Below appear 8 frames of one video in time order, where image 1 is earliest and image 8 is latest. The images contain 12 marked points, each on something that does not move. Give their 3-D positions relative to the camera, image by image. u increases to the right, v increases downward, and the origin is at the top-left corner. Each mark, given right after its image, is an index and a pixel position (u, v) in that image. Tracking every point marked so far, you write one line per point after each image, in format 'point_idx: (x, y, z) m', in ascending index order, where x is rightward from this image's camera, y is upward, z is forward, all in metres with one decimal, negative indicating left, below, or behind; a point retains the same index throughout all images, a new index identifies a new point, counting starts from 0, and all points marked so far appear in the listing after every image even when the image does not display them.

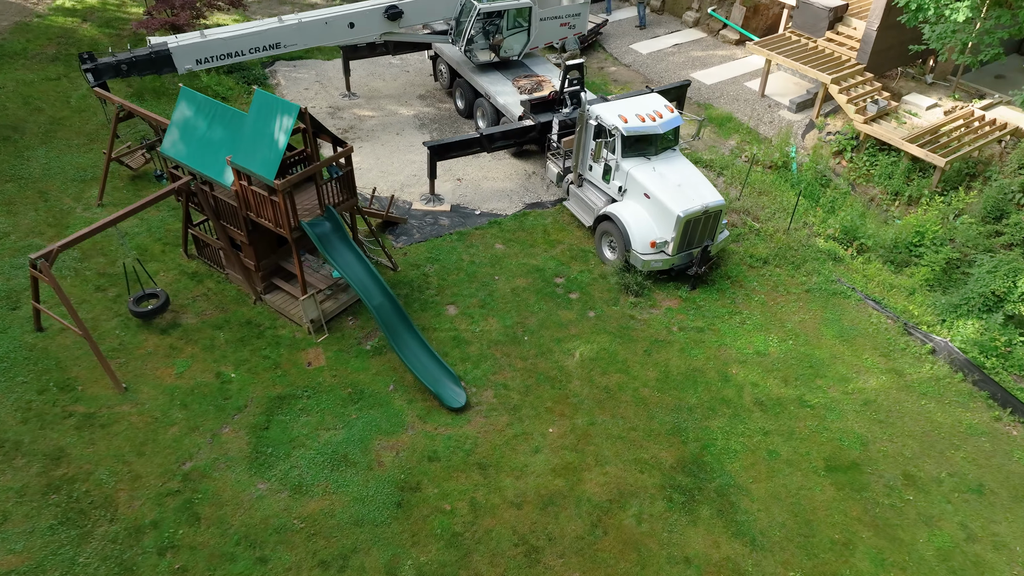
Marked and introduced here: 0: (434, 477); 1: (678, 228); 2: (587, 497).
0: (-1.0, -2.3, +8.8) m
1: (+2.6, +0.9, +11.3) m
2: (+0.9, -2.6, +8.8) m
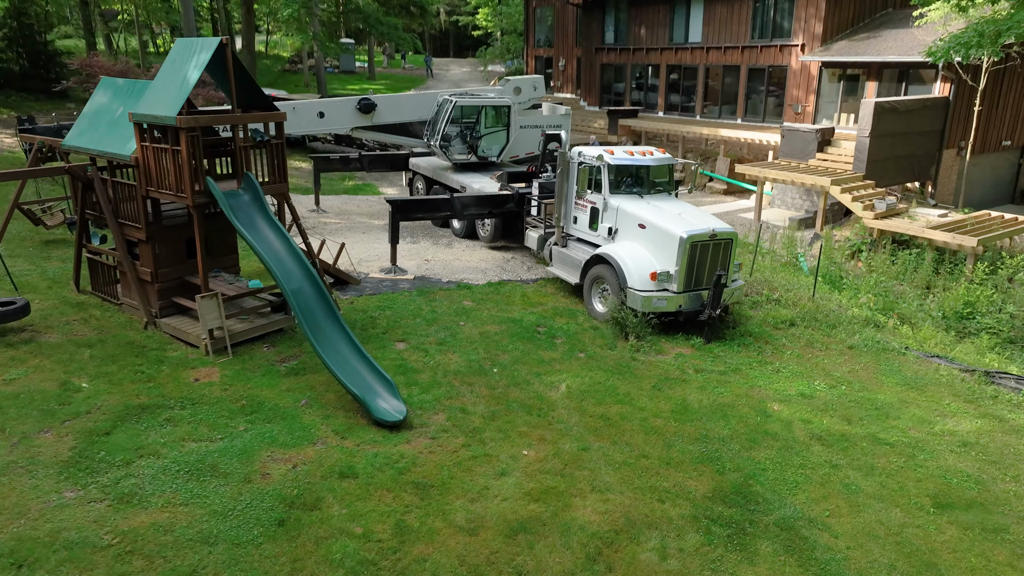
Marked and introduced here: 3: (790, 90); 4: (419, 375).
0: (-1.4, -1.7, +5.8) m
1: (+2.2, +0.4, +9.3) m
2: (+0.5, -1.9, +5.7) m
3: (+7.6, +5.5, +19.7) m
4: (-1.0, -1.0, +7.9) m
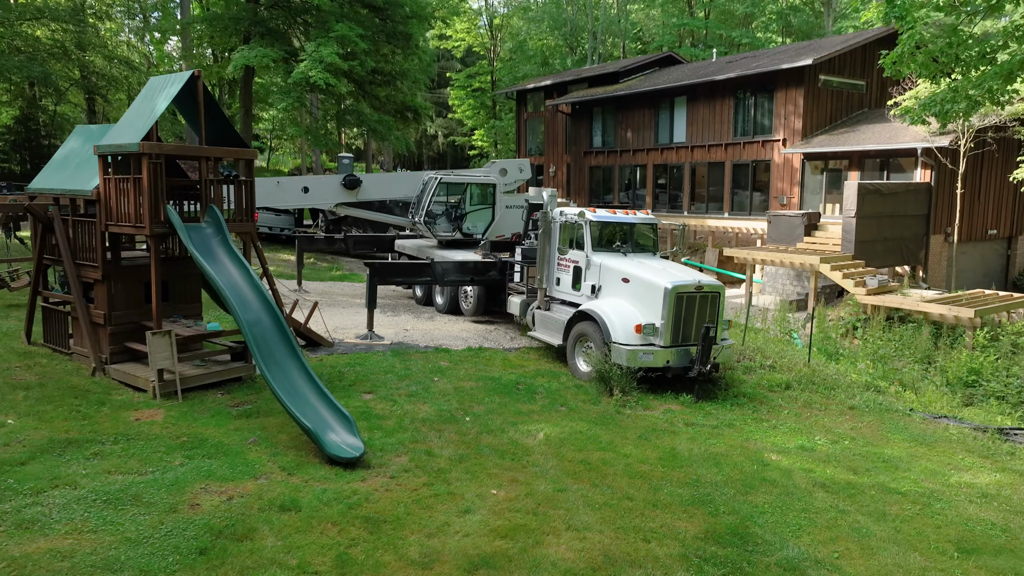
0: (-1.6, -1.7, +5.0) m
1: (+1.9, -0.2, +8.9) m
2: (+0.3, -1.9, +4.9) m
3: (+7.3, +2.9, +20.0) m
4: (-1.3, -1.4, +7.2) m
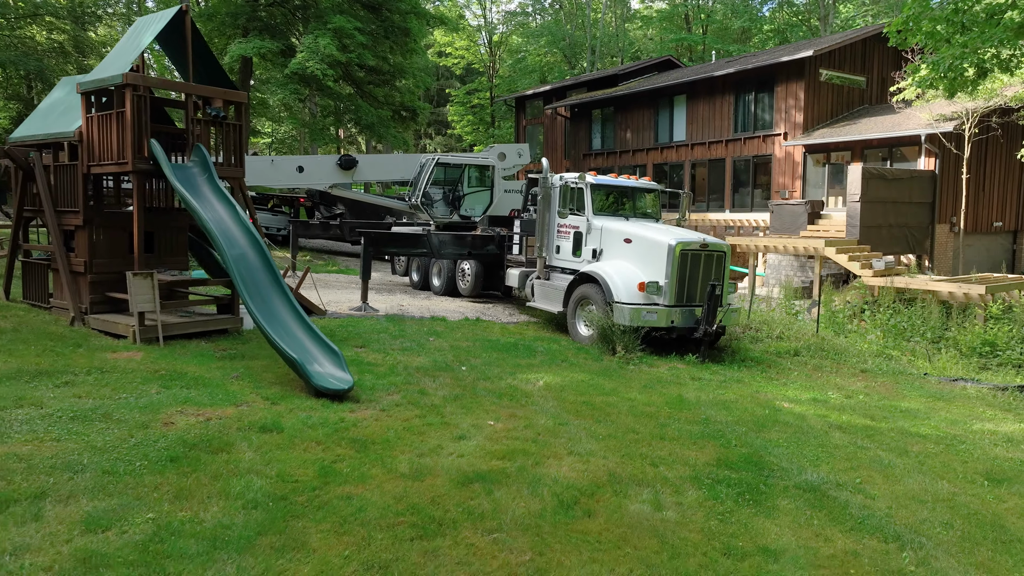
0: (-1.6, -1.0, +4.7) m
1: (+1.9, +0.3, +8.6) m
2: (+0.3, -1.2, +4.5) m
3: (+7.3, +3.0, +19.8) m
4: (-1.3, -0.8, +6.9) m
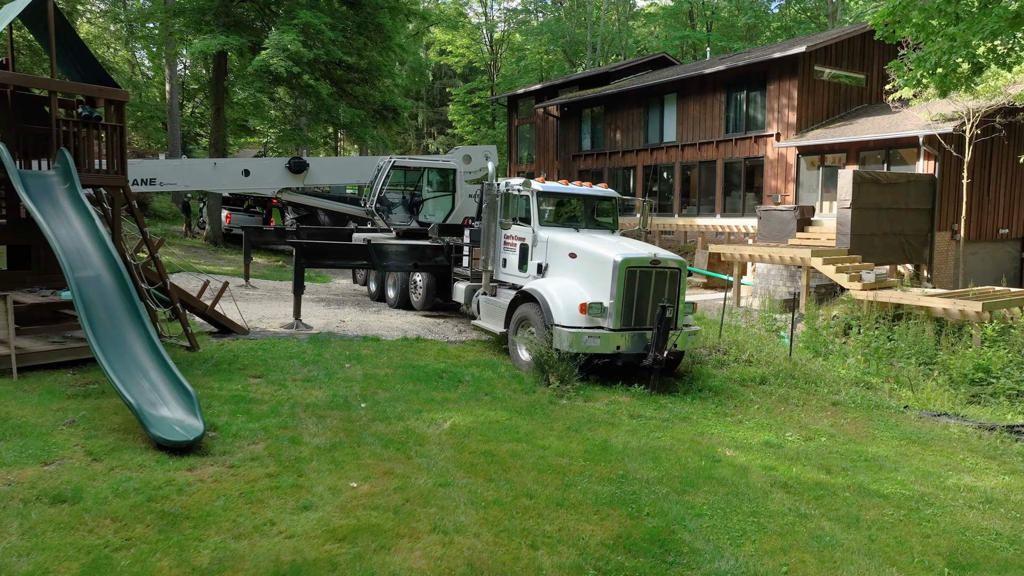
0: (-2.5, -1.2, +3.8) m
1: (+1.1, +0.1, +7.6) m
2: (-0.6, -1.4, +3.6) m
3: (+6.7, +2.8, +18.8) m
4: (-2.1, -1.0, +6.0) m
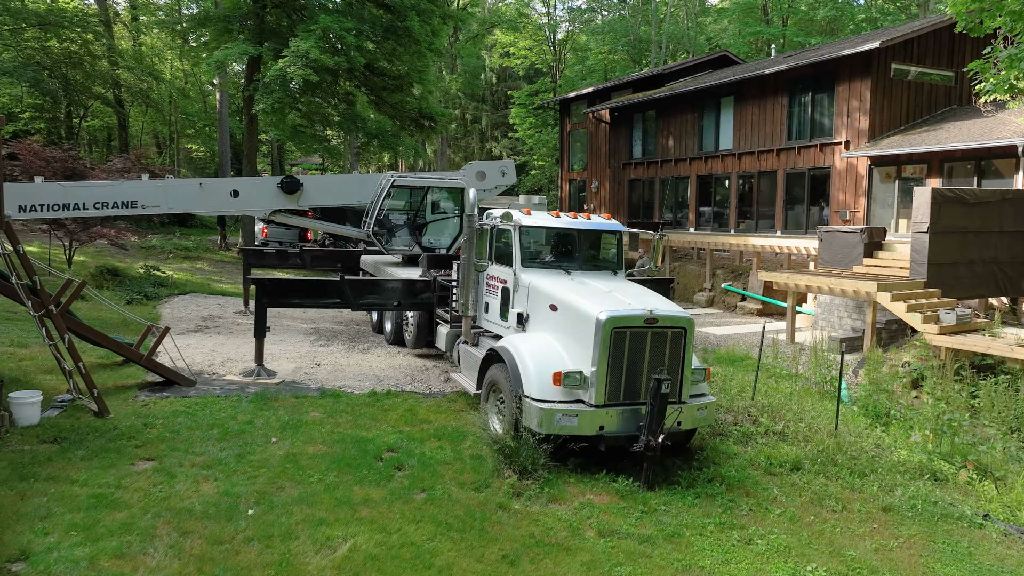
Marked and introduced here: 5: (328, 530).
0: (-3.3, -1.7, +2.6) m
1: (+0.7, -0.5, +6.1) m
2: (-1.4, -2.0, +2.3) m
3: (+7.5, +2.2, +16.6) m
4: (-2.7, -1.5, +4.8) m
5: (-1.2, -1.6, +4.9) m
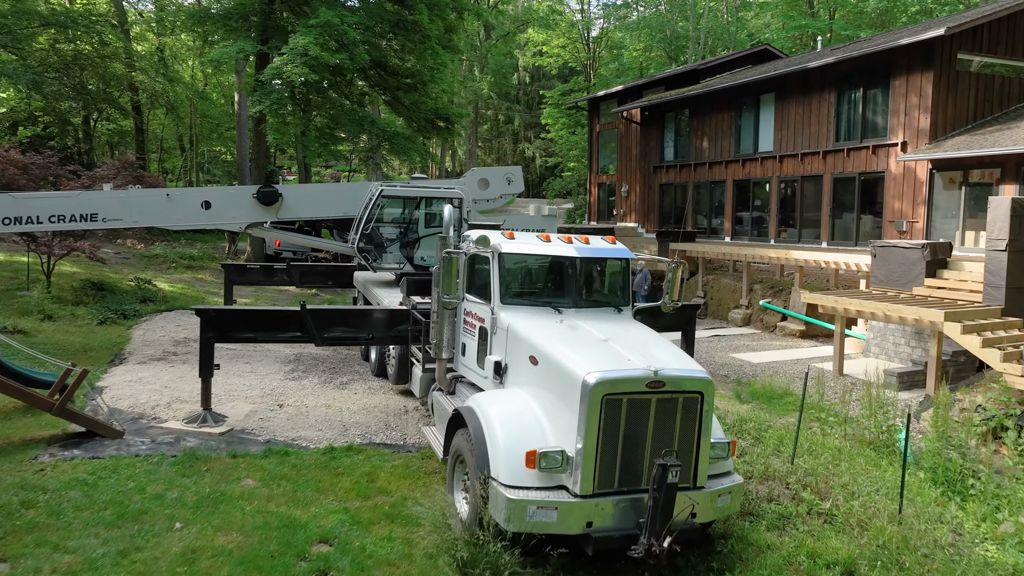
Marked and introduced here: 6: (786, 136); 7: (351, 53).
0: (-3.7, -2.1, +1.4) m
1: (+0.5, -0.8, +4.6) m
2: (-1.9, -2.3, +0.9) m
3: (+7.8, +1.8, +14.8) m
4: (-3.0, -1.8, +3.5) m
5: (-1.6, -2.0, +3.5) m
6: (+6.7, +3.7, +17.4) m
7: (-3.7, +5.5, +16.8) m
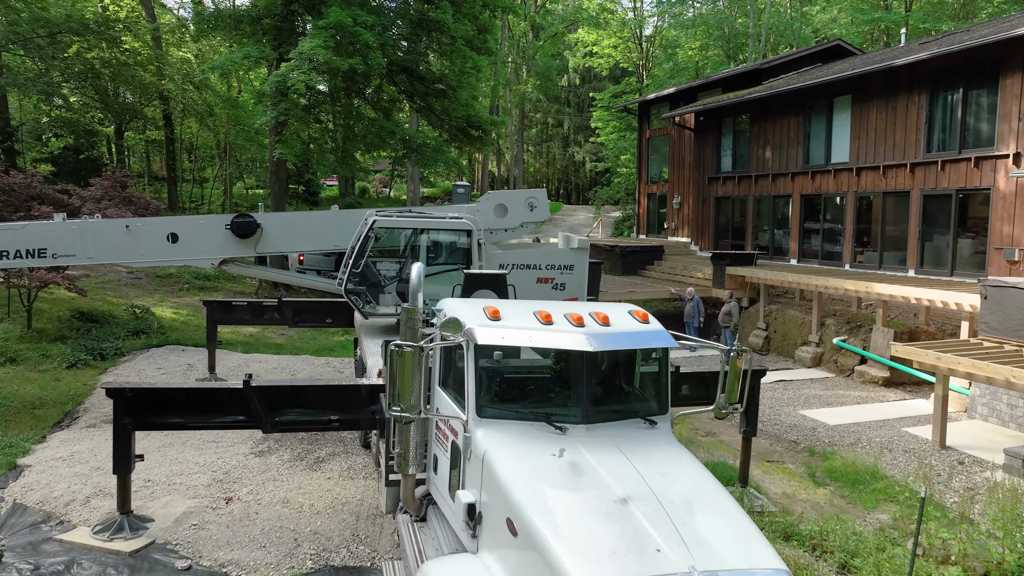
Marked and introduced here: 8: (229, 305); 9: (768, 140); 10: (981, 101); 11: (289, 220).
0: (-4.1, -2.6, -0.2) m
1: (+0.3, -1.4, +2.7) m
2: (-2.4, -2.9, -0.8) m
3: (+8.3, +1.1, +12.3) m
4: (-3.3, -2.4, +1.9) m
5: (-1.9, -2.6, +1.8) m
6: (+7.4, +3.0, +15.1) m
7: (-3.0, +4.9, +15.2) m
8: (-4.1, -0.2, +10.5) m
9: (+6.4, +3.7, +17.8) m
10: (+8.3, +3.3, +12.7) m
11: (-2.8, +0.9, +9.2) m
